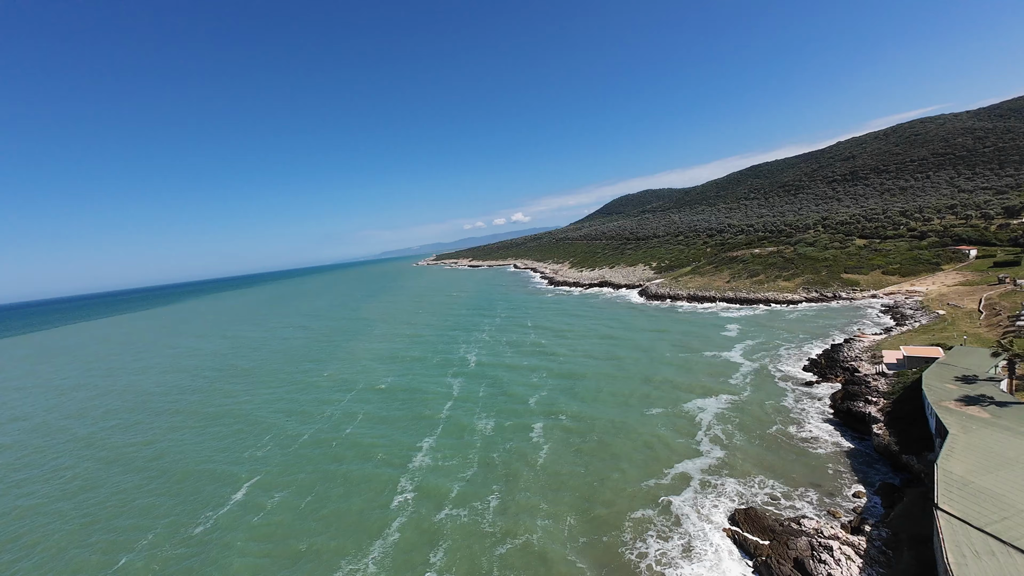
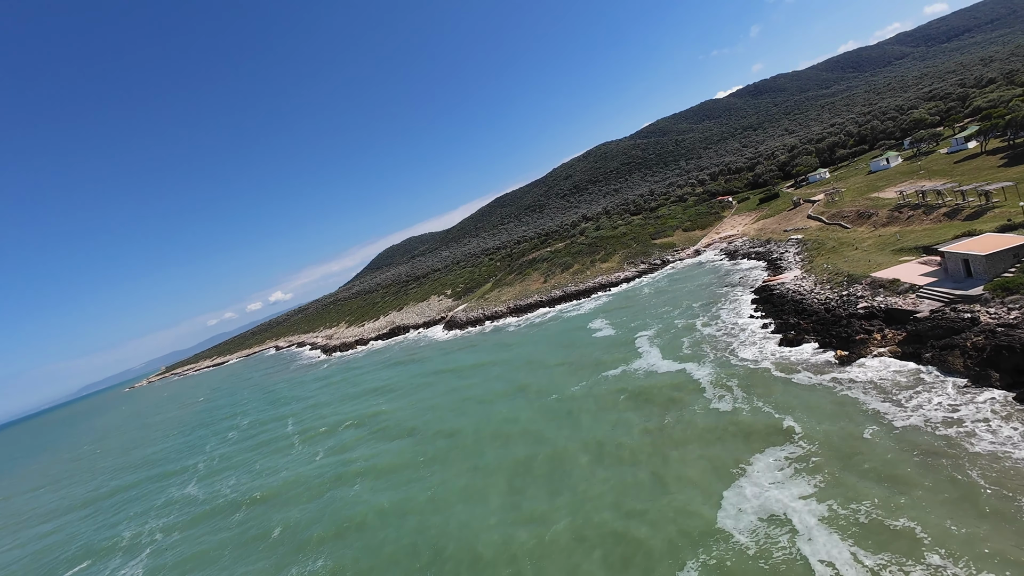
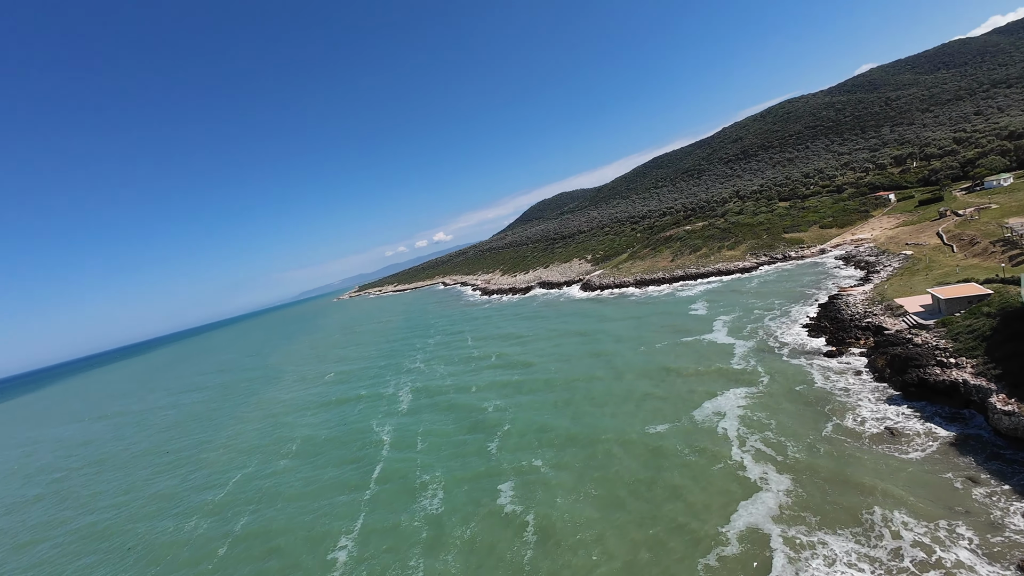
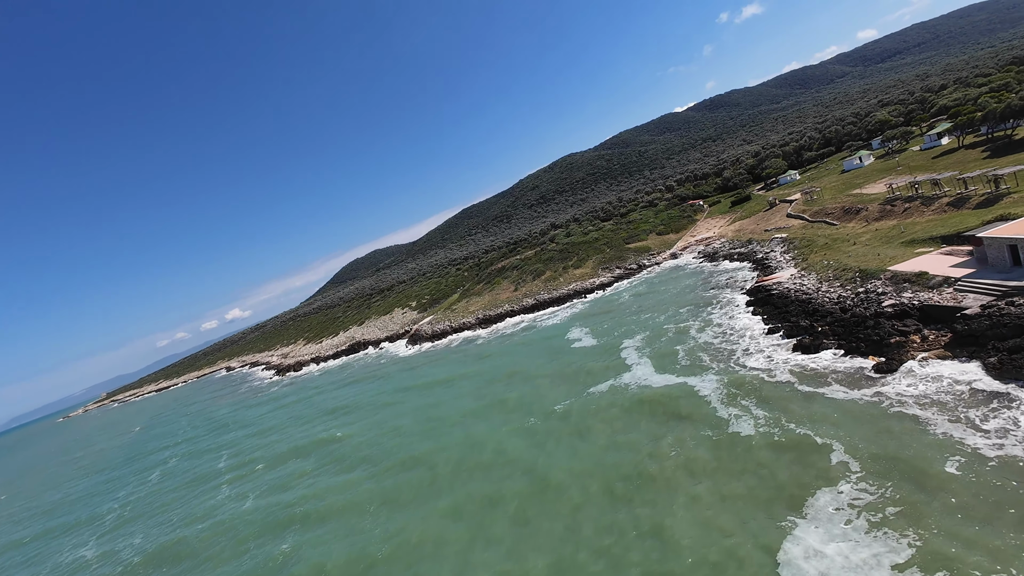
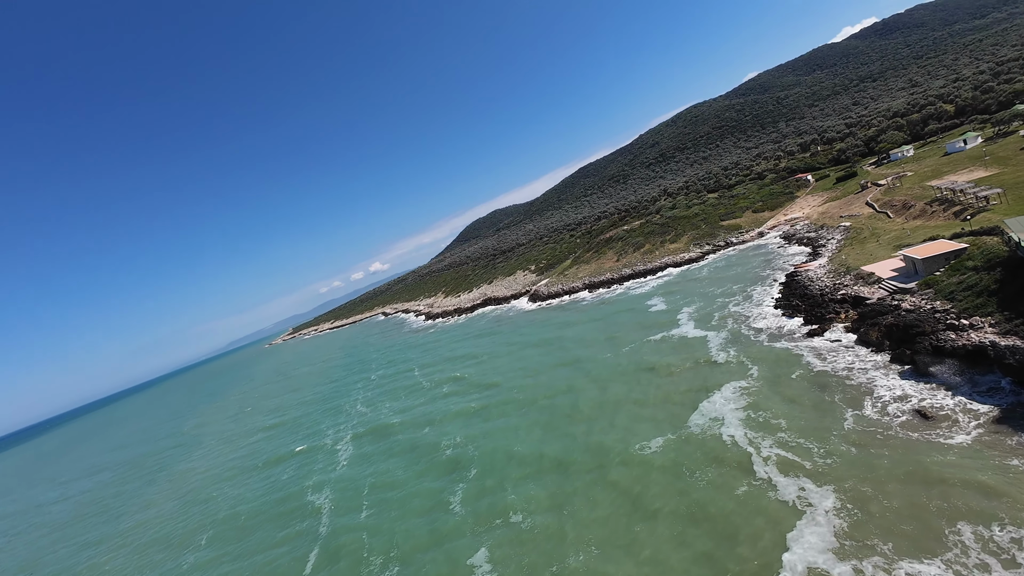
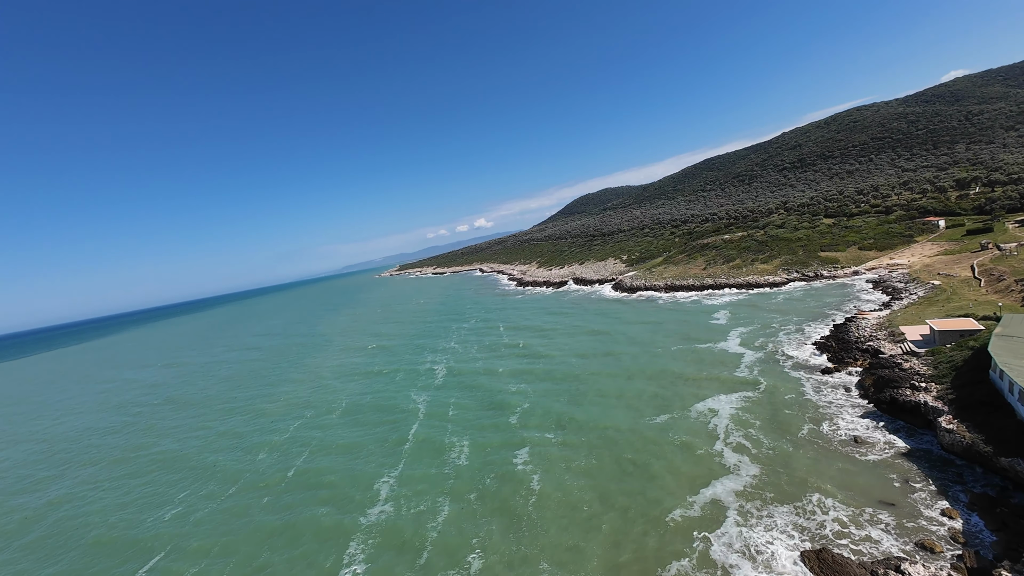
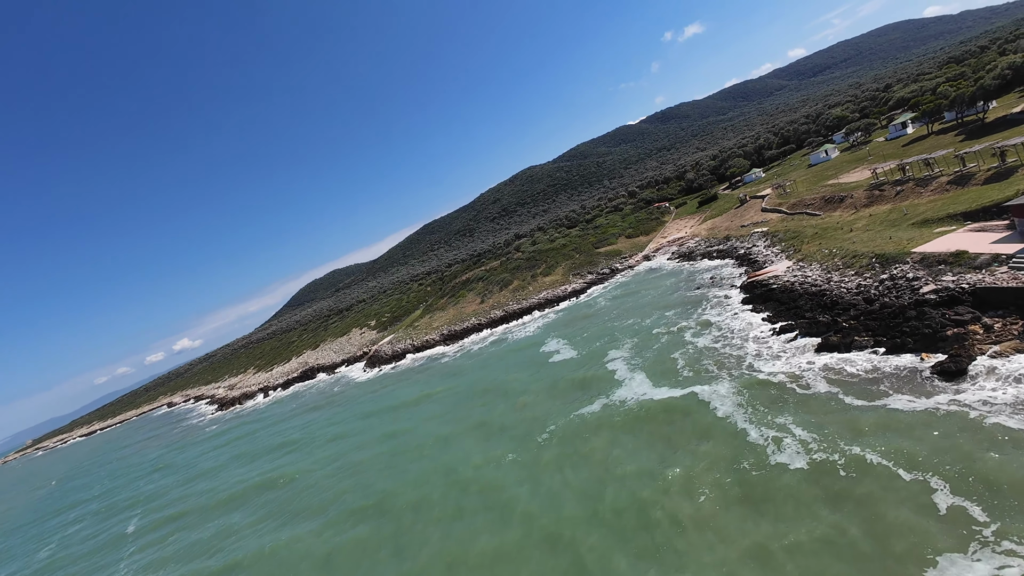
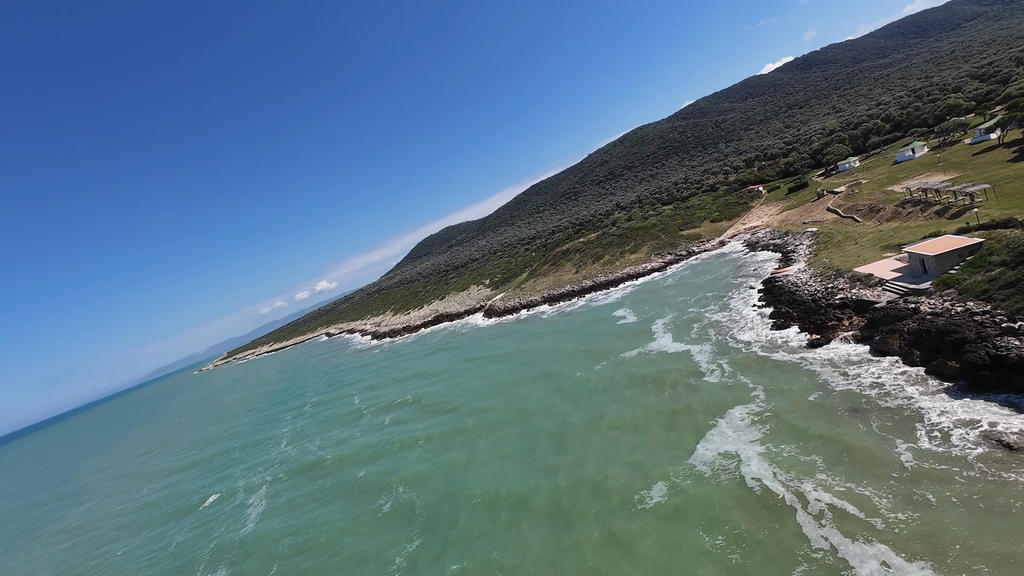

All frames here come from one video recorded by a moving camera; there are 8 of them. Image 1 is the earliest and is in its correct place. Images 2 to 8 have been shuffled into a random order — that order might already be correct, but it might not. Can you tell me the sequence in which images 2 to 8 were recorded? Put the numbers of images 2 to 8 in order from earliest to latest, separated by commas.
6, 3, 5, 8, 2, 4, 7
